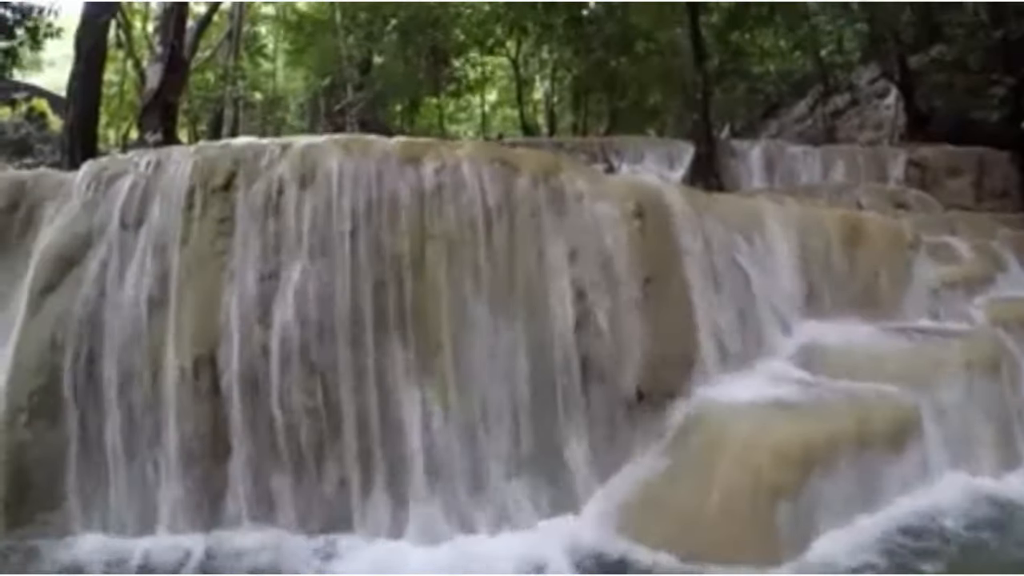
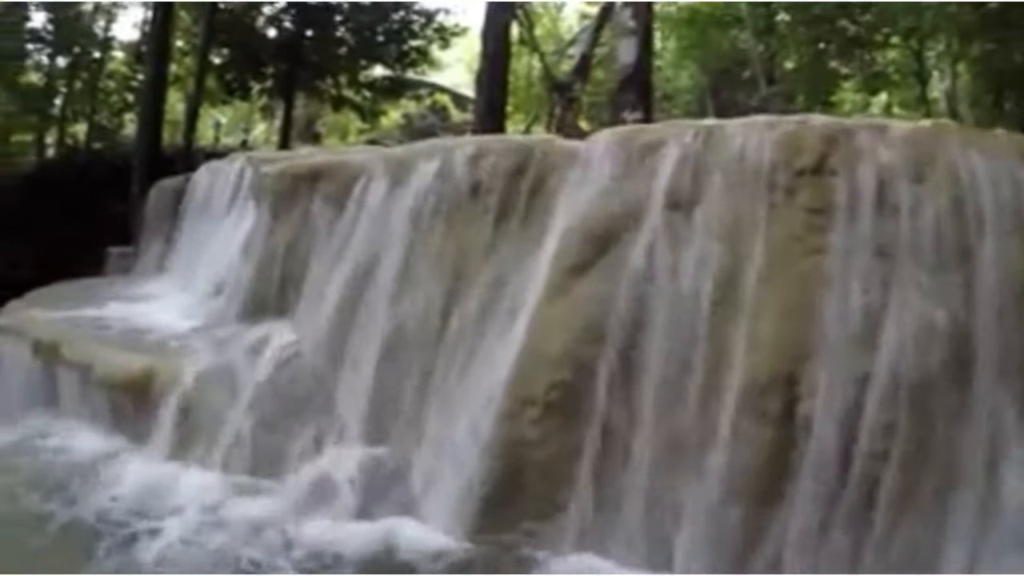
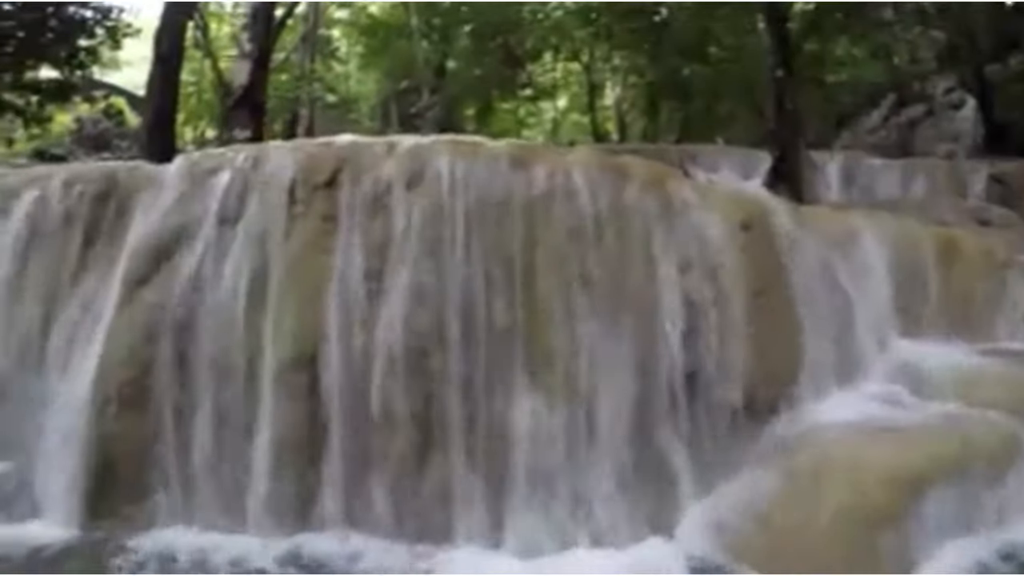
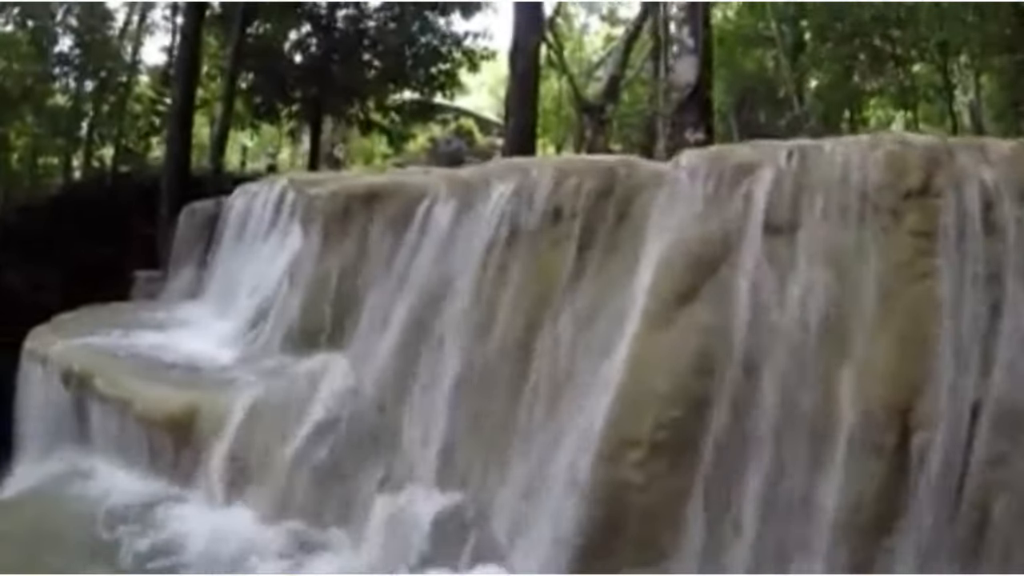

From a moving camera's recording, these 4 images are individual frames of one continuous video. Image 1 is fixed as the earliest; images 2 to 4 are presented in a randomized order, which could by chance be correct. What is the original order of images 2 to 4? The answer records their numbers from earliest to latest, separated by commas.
3, 2, 4
